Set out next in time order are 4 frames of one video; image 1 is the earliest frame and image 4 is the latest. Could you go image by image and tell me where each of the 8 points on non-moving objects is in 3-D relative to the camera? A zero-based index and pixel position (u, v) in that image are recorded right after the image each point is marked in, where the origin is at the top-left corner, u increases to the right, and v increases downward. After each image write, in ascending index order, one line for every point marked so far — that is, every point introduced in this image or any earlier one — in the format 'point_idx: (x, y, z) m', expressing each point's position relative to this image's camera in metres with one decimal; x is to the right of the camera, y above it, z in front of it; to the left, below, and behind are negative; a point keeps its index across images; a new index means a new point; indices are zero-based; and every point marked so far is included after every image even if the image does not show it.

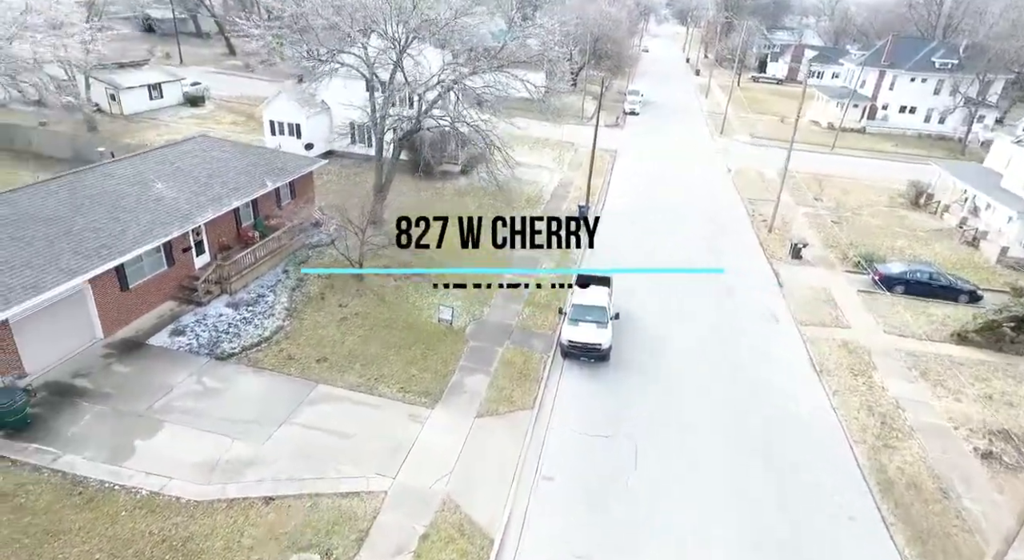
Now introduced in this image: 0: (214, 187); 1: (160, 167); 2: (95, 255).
0: (-8.4, +2.5, +18.7) m
1: (-9.9, +3.2, +18.8) m
2: (-9.5, +0.6, +15.1) m
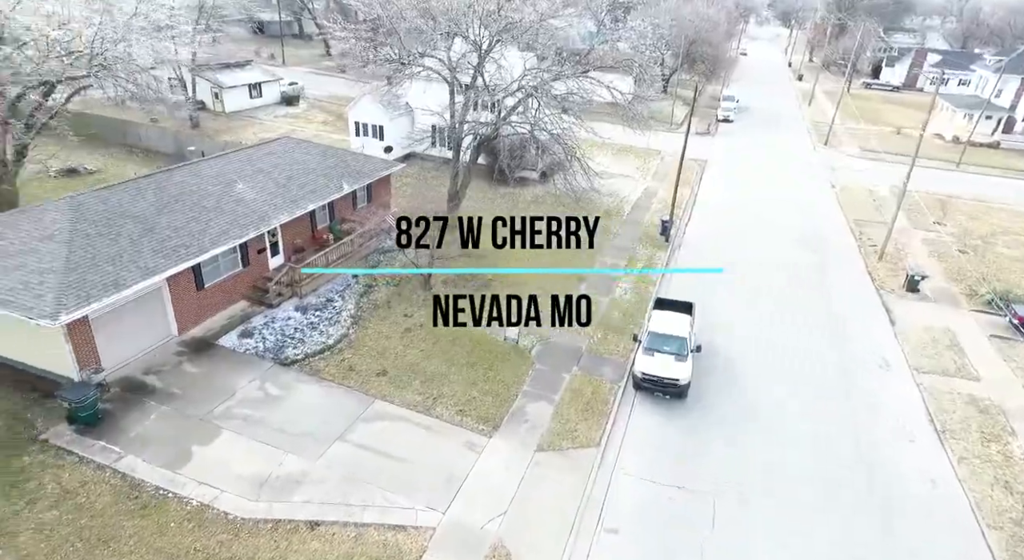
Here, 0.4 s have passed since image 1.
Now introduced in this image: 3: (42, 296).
0: (-6.2, +2.5, +18.7) m
1: (-7.7, +3.2, +19.0) m
2: (-7.8, +0.6, +15.2) m
3: (-9.4, -0.3, +13.4) m
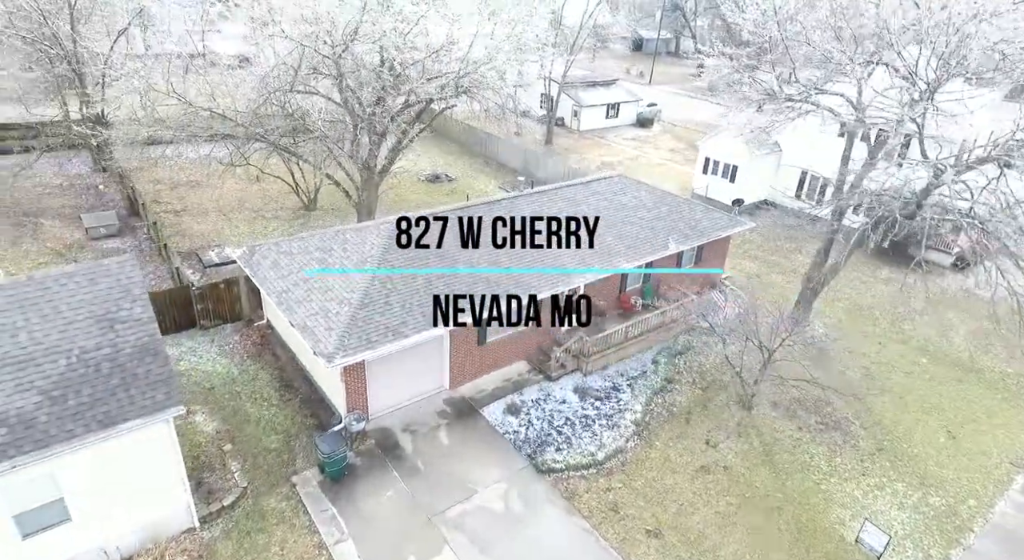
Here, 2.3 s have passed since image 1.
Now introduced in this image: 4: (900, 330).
0: (+2.3, +0.9, +15.7) m
1: (+1.3, +1.9, +16.6) m
2: (-1.1, -0.4, +13.5) m
3: (-3.5, -0.9, +12.6) m
4: (+9.0, -1.0, +15.2) m
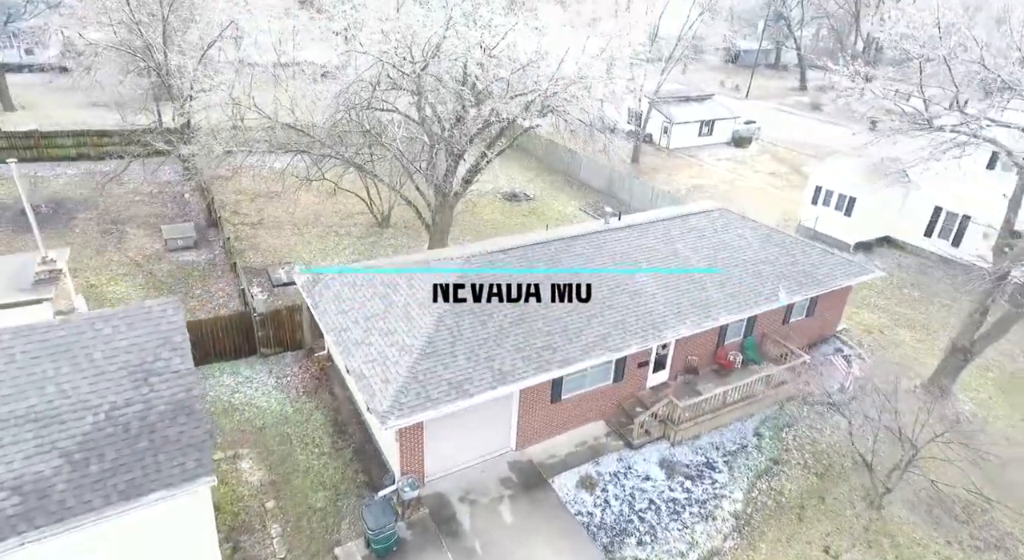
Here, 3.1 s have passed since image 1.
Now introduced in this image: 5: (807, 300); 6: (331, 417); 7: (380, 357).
0: (+4.0, -0.2, +13.7) m
1: (+3.2, +0.8, +14.7) m
2: (+0.4, -1.3, +11.8) m
3: (-2.2, -1.7, +11.2) m
4: (+10.6, -2.4, +12.4) m
5: (+6.5, -0.3, +14.6) m
6: (-3.9, -2.9, +14.1) m
7: (-2.4, -1.4, +12.0) m
